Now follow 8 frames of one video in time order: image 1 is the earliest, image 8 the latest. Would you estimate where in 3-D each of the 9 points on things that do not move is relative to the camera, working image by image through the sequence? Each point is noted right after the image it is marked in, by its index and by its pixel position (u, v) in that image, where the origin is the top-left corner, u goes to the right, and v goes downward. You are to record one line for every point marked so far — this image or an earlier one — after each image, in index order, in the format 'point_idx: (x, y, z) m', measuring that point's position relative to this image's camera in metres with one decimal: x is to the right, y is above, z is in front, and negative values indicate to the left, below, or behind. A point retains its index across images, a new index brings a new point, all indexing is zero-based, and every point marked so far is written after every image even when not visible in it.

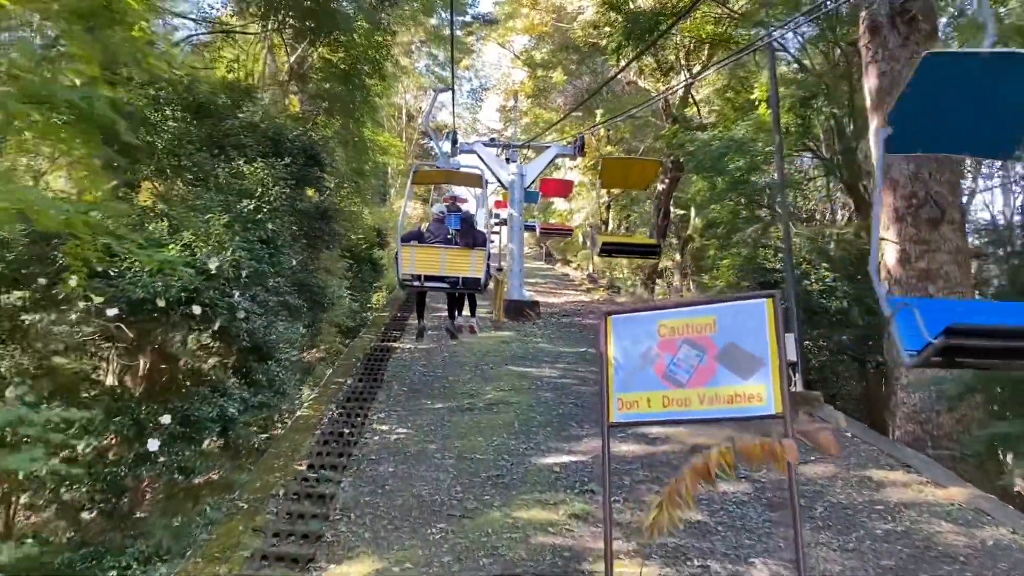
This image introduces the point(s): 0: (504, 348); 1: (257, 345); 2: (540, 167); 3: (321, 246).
0: (-0.1, -0.6, +7.6) m
1: (-1.2, -0.3, +4.0) m
2: (+0.4, +1.5, +10.6) m
3: (-1.5, +0.3, +6.4) m
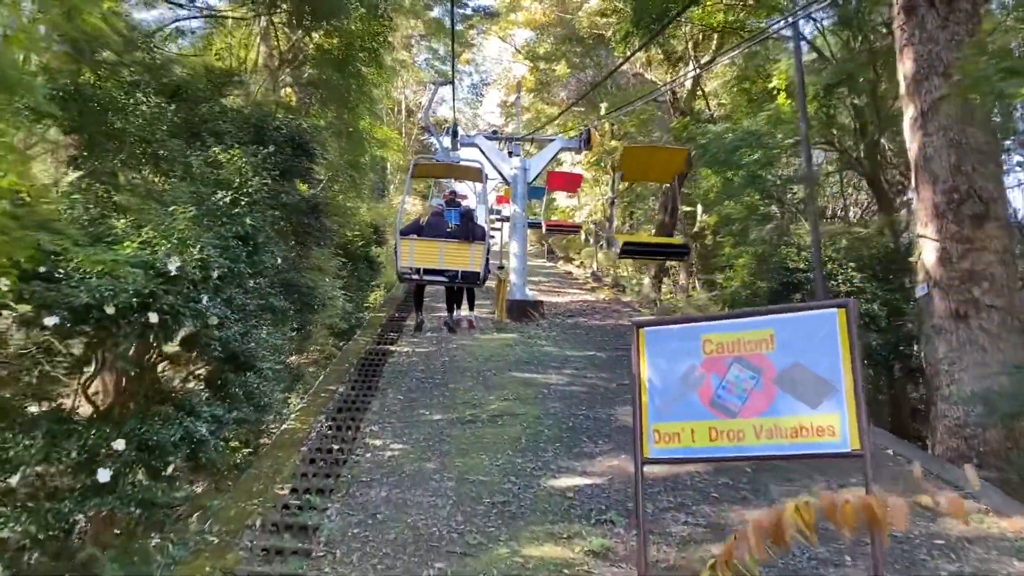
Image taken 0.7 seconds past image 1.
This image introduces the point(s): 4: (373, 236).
0: (0.0, -0.6, +7.1) m
1: (-1.2, -0.3, +3.5) m
2: (+0.4, +1.6, +10.2) m
3: (-1.4, +0.3, +5.9) m
4: (-1.8, +0.7, +11.1) m
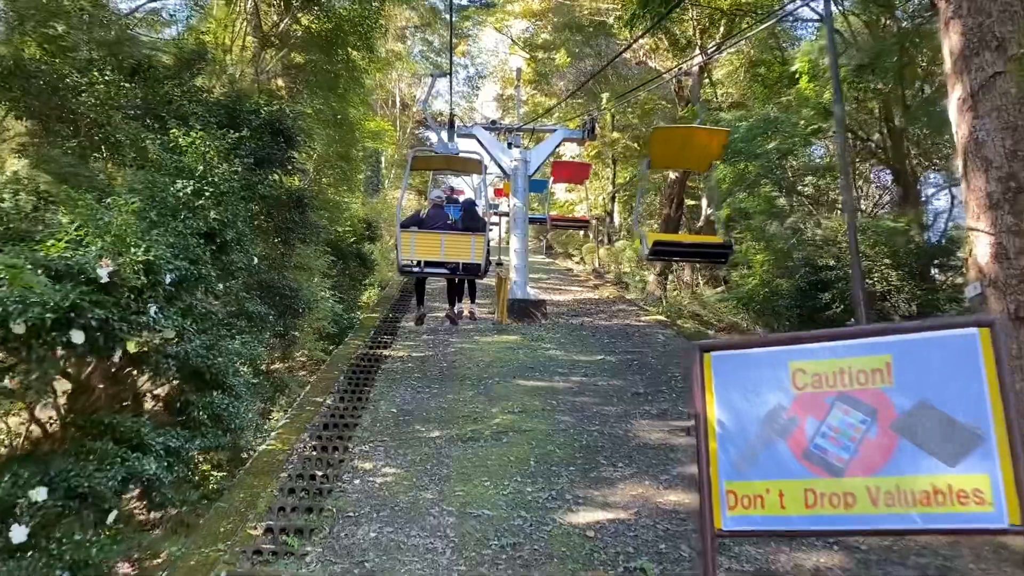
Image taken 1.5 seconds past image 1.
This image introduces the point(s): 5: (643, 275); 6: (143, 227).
0: (0.0, -0.5, +6.6) m
1: (-1.2, -0.3, +3.0) m
2: (+0.4, +1.6, +9.7) m
3: (-1.4, +0.3, +5.4) m
4: (-1.8, +0.7, +10.5) m
5: (+2.2, +0.2, +14.2) m
6: (-1.2, +0.2, +2.7) m
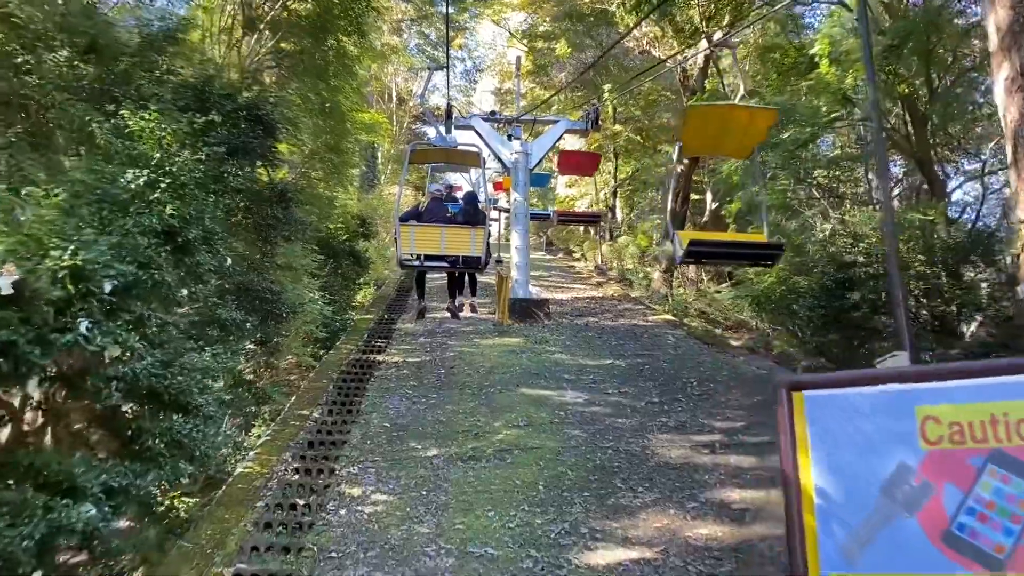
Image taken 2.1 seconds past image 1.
0: (0.0, -0.5, +6.2) m
1: (-1.1, -0.3, +2.6) m
2: (+0.4, +1.6, +9.2) m
3: (-1.4, +0.3, +5.0) m
4: (-1.8, +0.7, +10.1) m
5: (+2.2, +0.3, +13.8) m
6: (-1.2, +0.2, +2.3) m
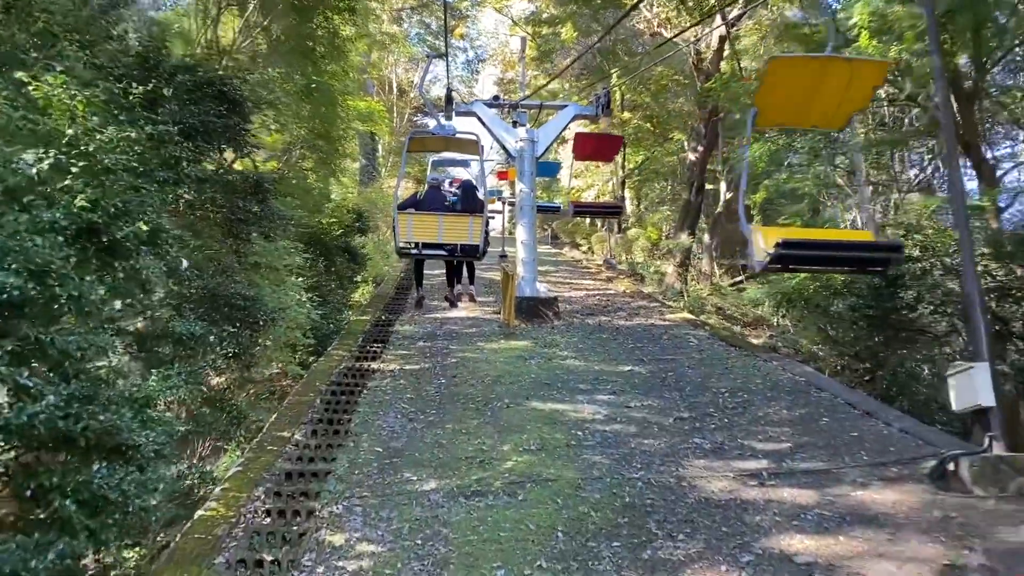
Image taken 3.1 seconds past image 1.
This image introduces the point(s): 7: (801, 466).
0: (+0.1, -0.5, +5.6) m
1: (-1.1, -0.4, +2.0) m
2: (+0.5, +1.6, +8.6) m
3: (-1.3, +0.3, +4.4) m
4: (-1.8, +0.7, +9.5) m
5: (+2.3, +0.3, +13.1) m
6: (-1.1, +0.1, +1.7) m
7: (+1.3, -0.8, +3.6) m
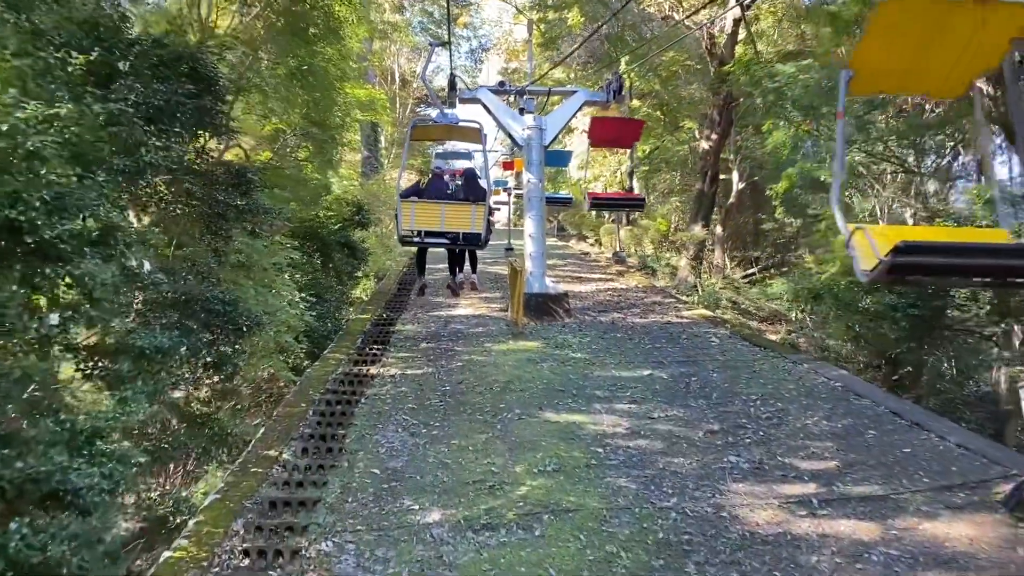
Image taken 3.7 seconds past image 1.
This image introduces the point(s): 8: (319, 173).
0: (+0.1, -0.5, +5.2) m
1: (-1.0, -0.4, +1.6) m
2: (+0.5, +1.7, +8.1) m
3: (-1.3, +0.3, +3.9) m
4: (-1.7, +0.8, +9.1) m
5: (+2.4, +0.4, +12.7) m
6: (-1.1, +0.1, +1.2) m
7: (+1.3, -0.8, +3.2) m
8: (-1.6, +1.0, +7.0) m
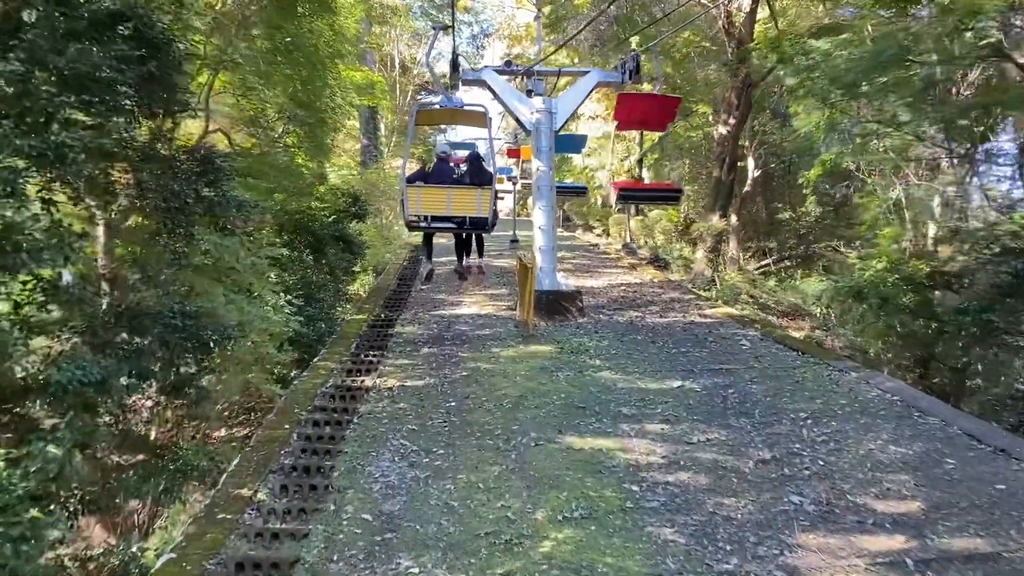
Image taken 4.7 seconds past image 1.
0: (+0.2, -0.5, +4.6) m
1: (-1.0, -0.4, +1.0) m
2: (+0.6, +1.7, +7.5) m
3: (-1.2, +0.2, +3.3) m
4: (-1.6, +0.8, +8.5) m
5: (+2.5, +0.5, +12.1) m
6: (-1.0, 0.0, +0.6) m
7: (+1.4, -0.8, +2.6) m
8: (-1.6, +1.0, +6.4) m
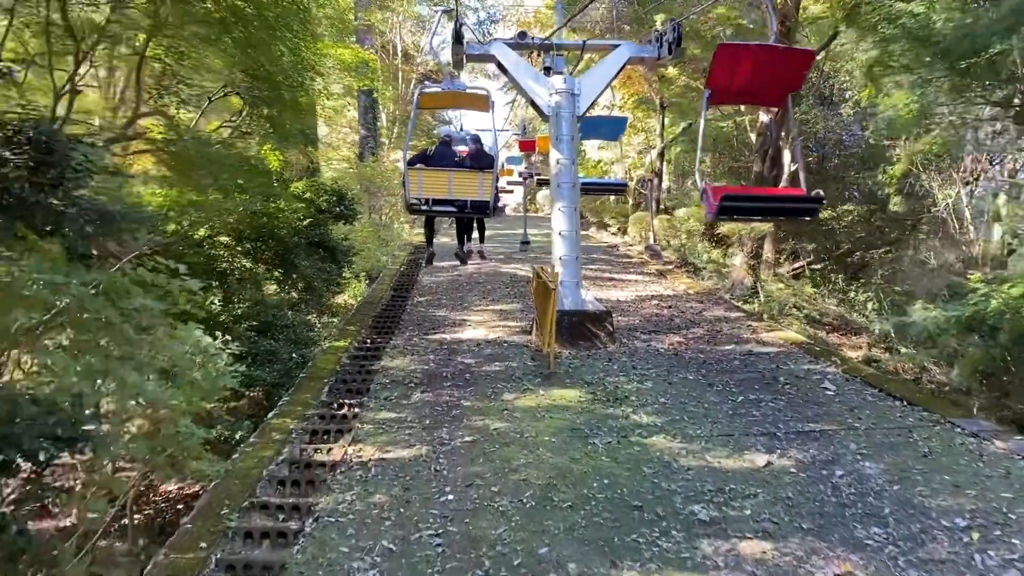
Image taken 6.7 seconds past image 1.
0: (+0.3, -0.7, +3.3) m
1: (-0.9, -0.6, -0.3) m
2: (+0.7, +1.6, +6.2) m
3: (-1.2, +0.1, +2.1) m
4: (-1.5, +0.7, +7.2) m
5: (+2.6, +0.4, +10.8) m
6: (-1.0, -0.1, -0.6) m
7: (+1.4, -1.0, +1.3) m
8: (-1.5, +0.8, +5.1) m
